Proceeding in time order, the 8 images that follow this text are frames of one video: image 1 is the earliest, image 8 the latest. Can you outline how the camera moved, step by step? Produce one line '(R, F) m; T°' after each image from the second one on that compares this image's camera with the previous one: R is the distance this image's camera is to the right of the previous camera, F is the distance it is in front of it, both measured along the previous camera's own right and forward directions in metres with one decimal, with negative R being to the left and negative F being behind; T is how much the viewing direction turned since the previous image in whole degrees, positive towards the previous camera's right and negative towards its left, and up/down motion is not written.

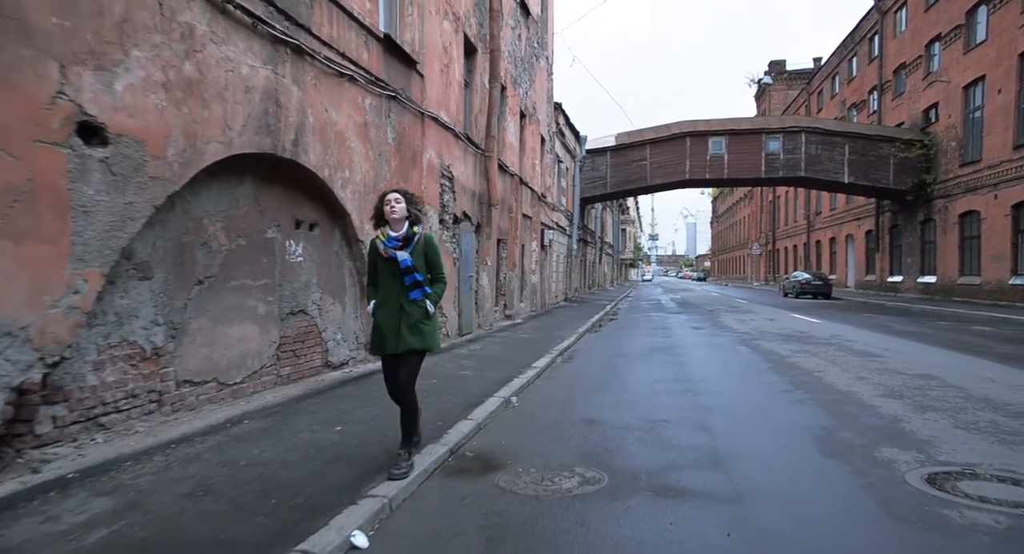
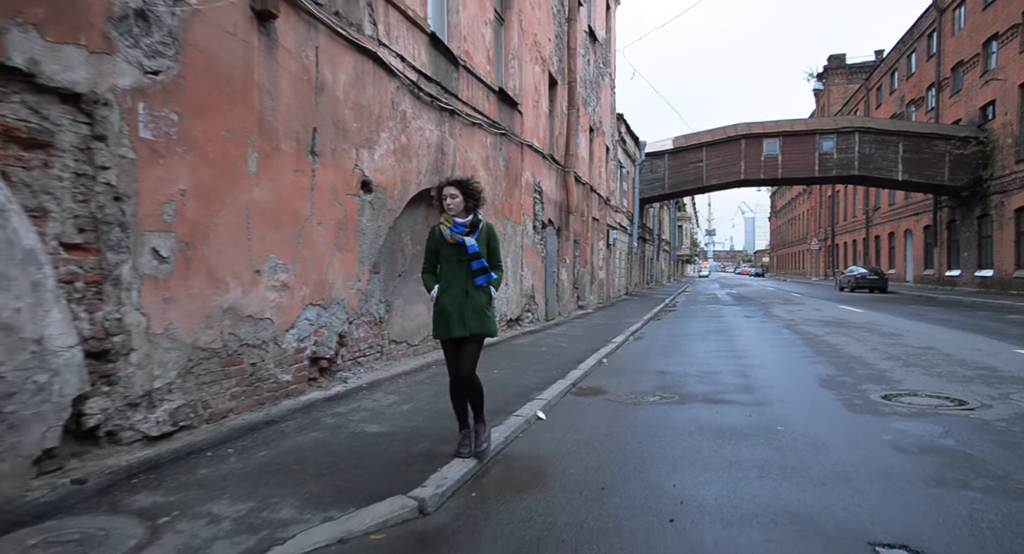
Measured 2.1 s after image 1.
(-0.6, -2.6) m; -5°
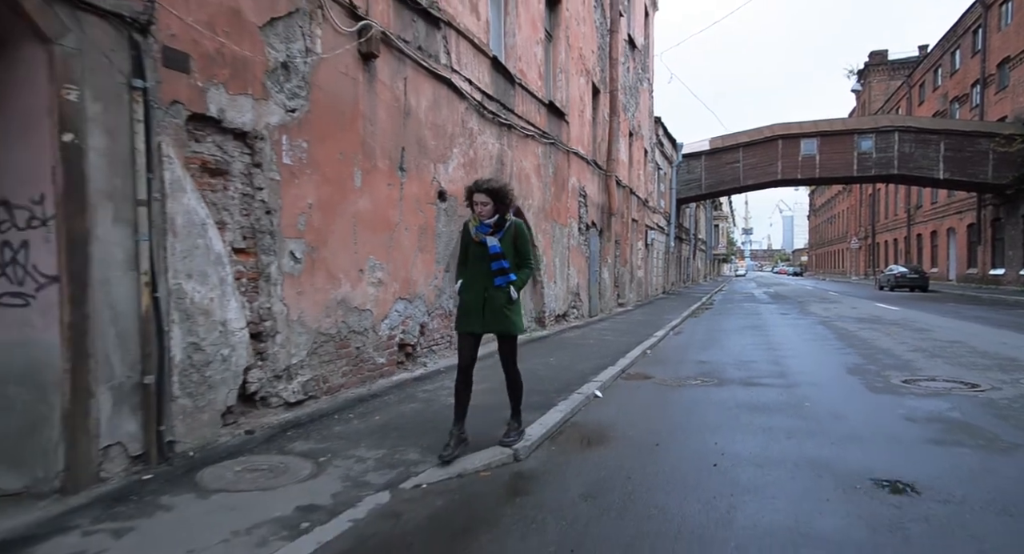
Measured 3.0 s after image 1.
(-0.3, -0.9) m; -3°
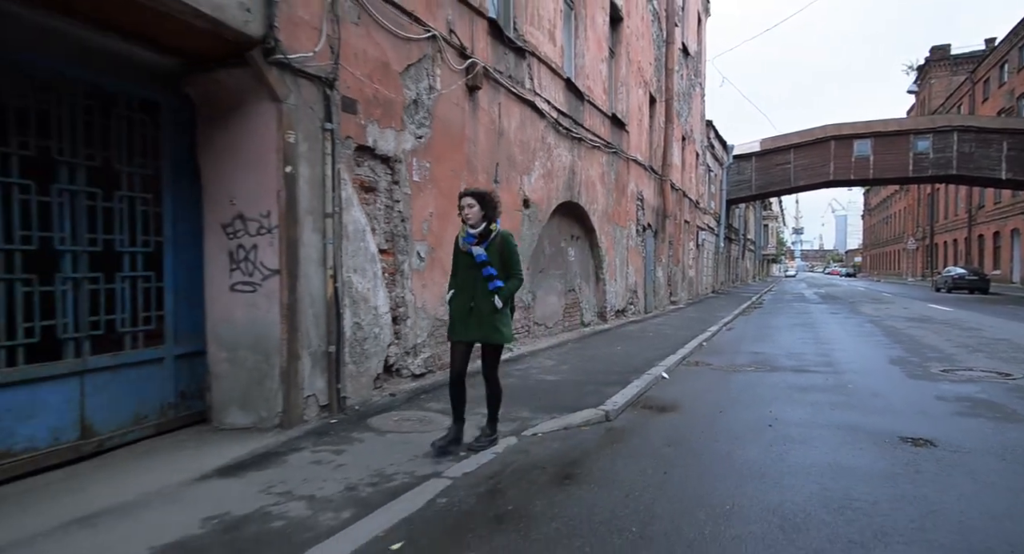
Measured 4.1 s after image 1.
(-0.5, -1.1) m; -4°
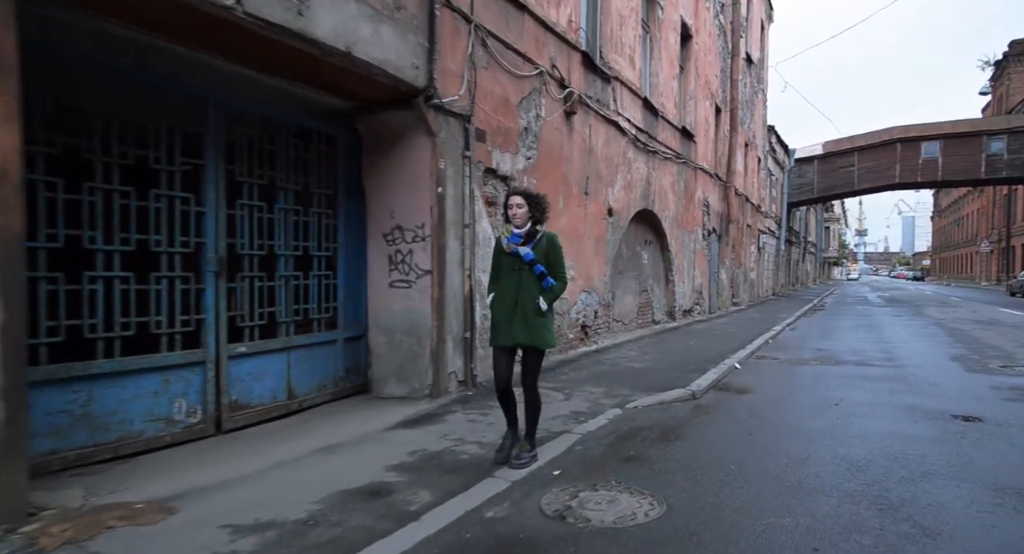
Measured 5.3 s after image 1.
(-0.6, -1.1) m; -5°
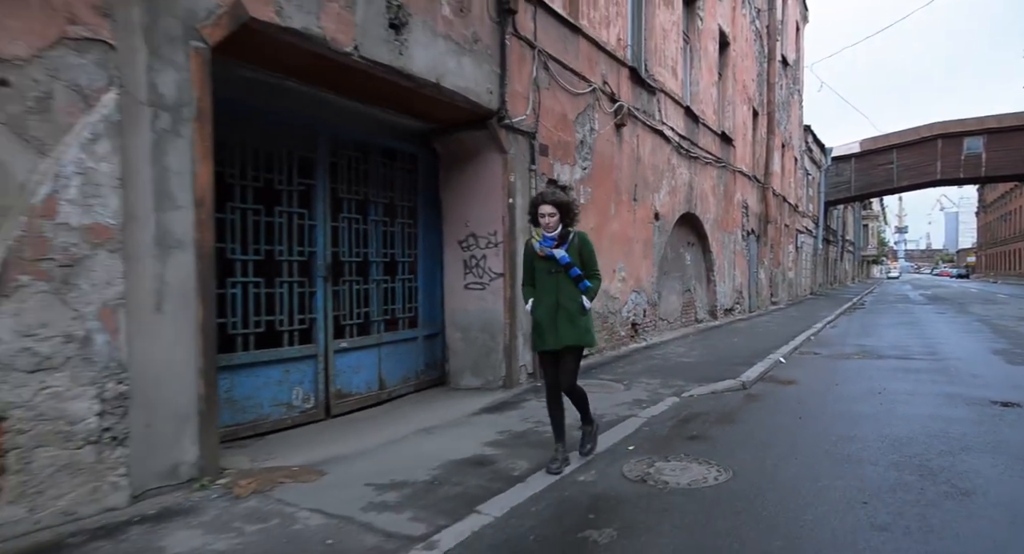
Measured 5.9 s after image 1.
(-0.4, -0.7) m; -3°
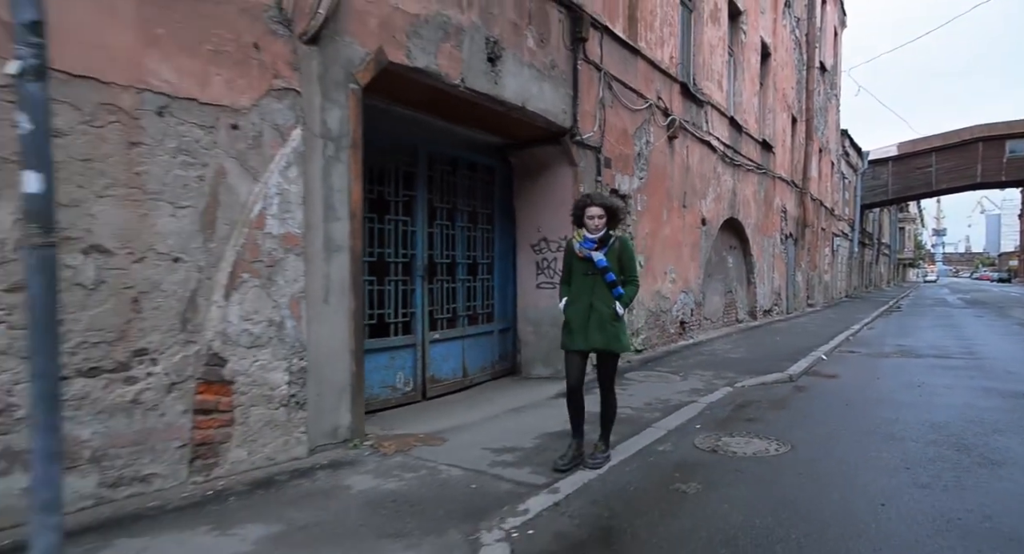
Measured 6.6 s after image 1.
(-0.5, -0.8) m; -2°
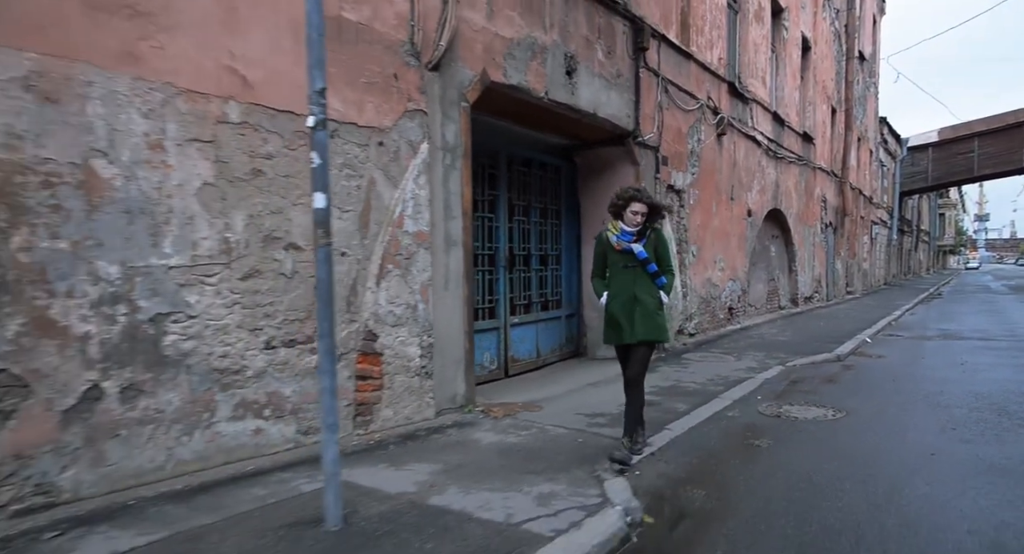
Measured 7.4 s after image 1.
(-0.6, -0.8) m; -3°
